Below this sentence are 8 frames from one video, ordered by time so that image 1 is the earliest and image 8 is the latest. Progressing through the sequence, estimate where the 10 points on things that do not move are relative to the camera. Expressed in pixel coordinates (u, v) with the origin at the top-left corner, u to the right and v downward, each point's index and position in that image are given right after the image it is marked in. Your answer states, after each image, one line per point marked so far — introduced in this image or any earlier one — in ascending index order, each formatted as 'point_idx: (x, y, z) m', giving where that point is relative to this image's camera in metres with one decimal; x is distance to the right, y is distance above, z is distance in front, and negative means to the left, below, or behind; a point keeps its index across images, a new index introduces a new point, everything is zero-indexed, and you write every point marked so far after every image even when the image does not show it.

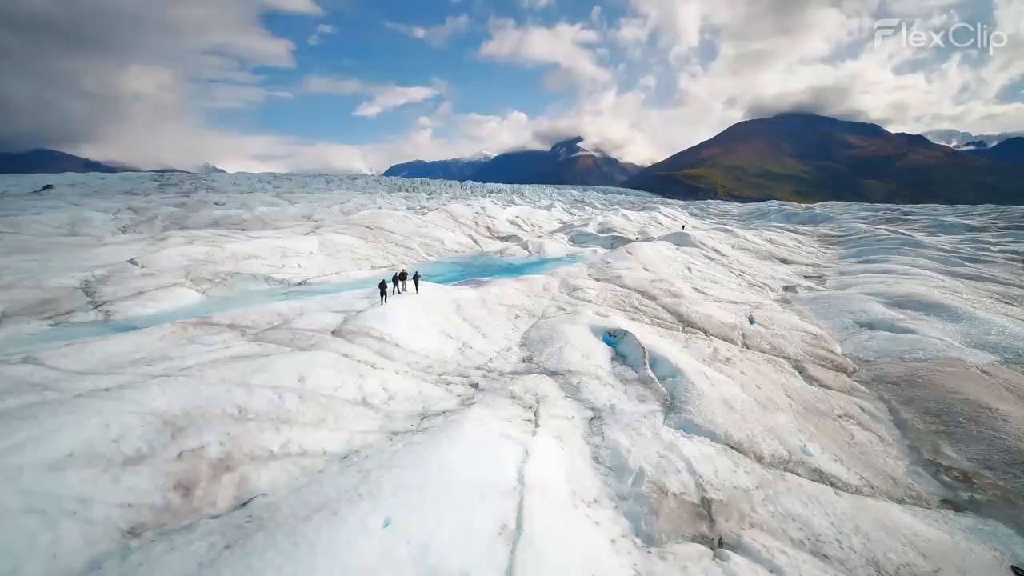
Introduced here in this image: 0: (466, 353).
0: (-1.4, -1.9, +19.1) m
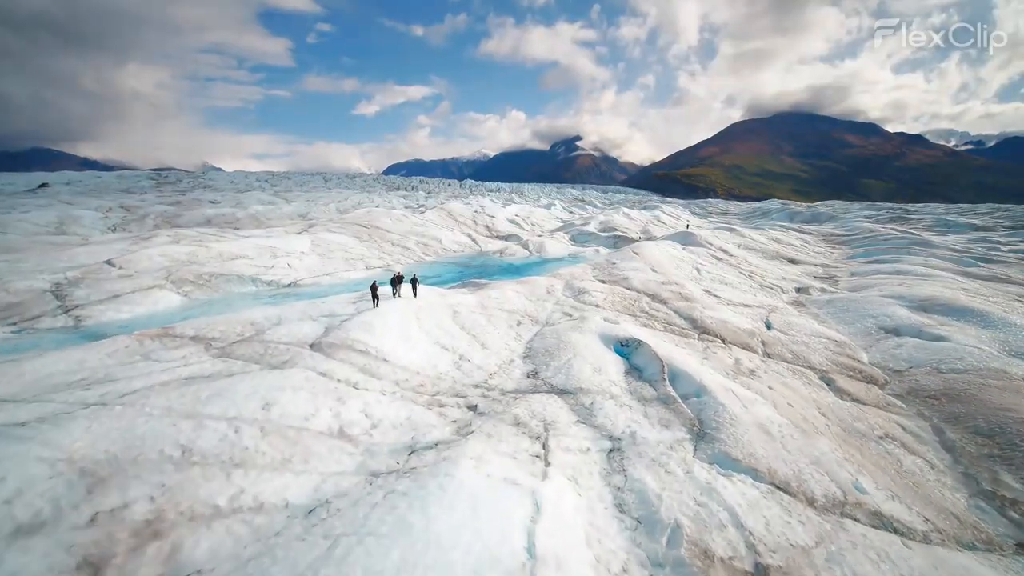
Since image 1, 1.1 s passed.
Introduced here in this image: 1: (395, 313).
0: (-1.3, -2.1, +16.9) m
1: (-3.4, -0.7, +18.7) m
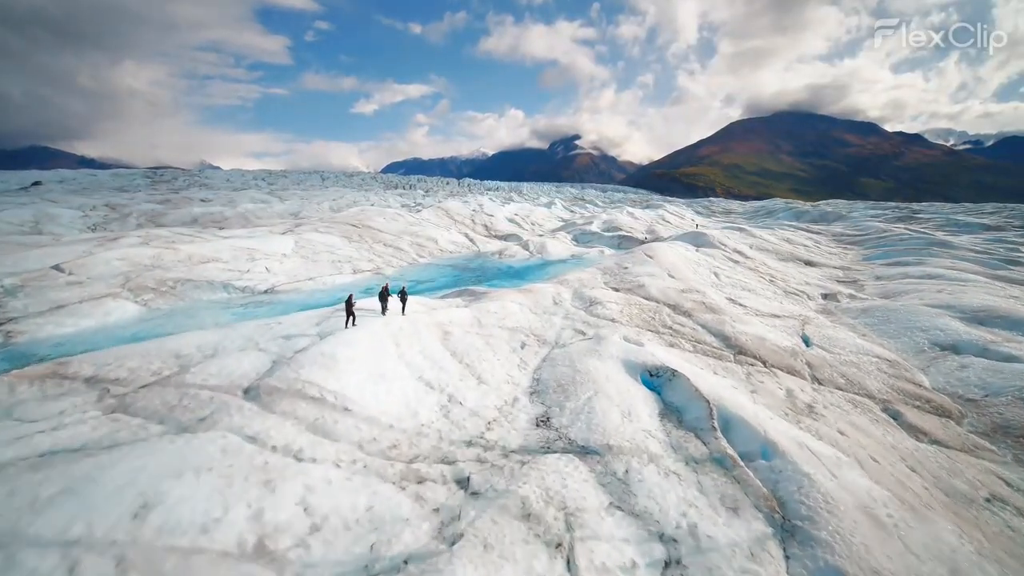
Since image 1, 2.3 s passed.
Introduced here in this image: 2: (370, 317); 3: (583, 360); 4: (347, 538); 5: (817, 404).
0: (-1.2, -2.5, +12.9) m
1: (-3.3, -1.2, +14.7) m
2: (-3.9, -0.8, +17.8) m
3: (+1.9, -1.9, +17.8) m
4: (-2.1, -3.1, +8.2) m
5: (+8.4, -3.2, +17.9) m
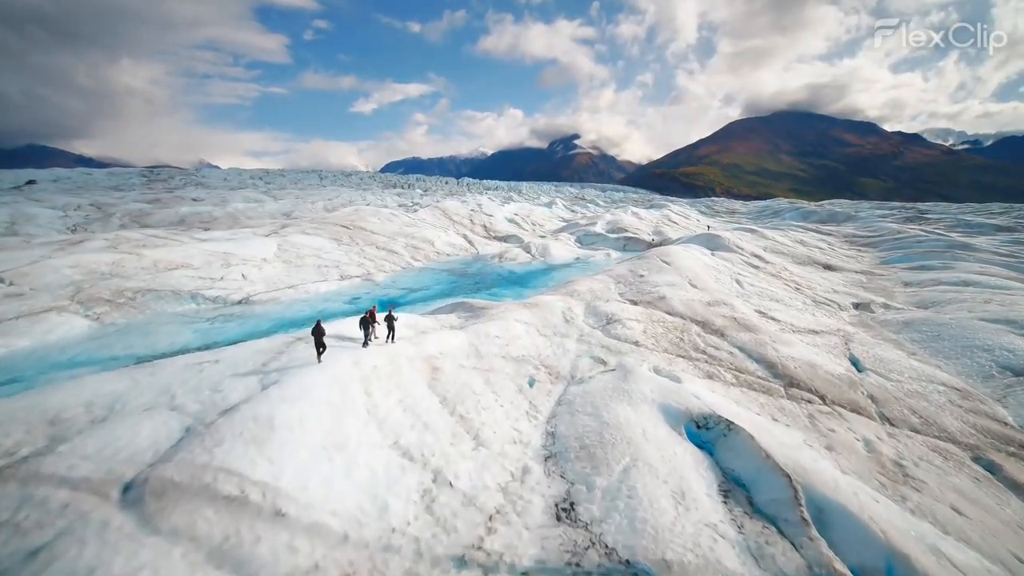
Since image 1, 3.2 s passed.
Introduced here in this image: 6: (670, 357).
0: (-1.1, -3.0, +9.1) m
1: (-3.1, -1.7, +10.9) m
2: (-3.7, -1.3, +14.0) m
3: (+2.1, -2.5, +14.0) m
4: (-1.9, -3.7, +4.4) m
5: (+8.5, -3.7, +14.1) m
6: (+4.6, -2.0, +19.1) m
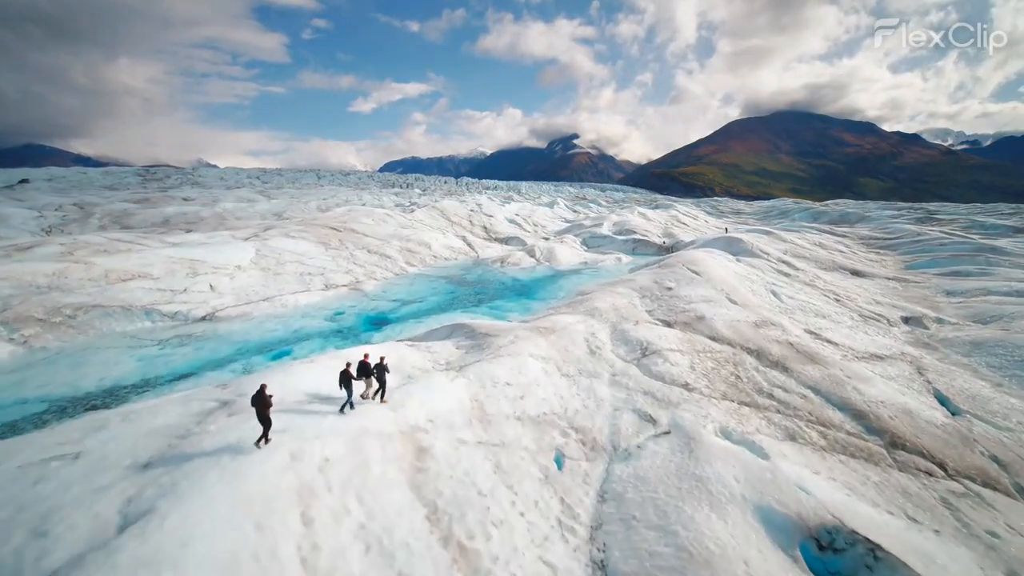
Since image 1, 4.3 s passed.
0: (-0.7, -3.7, +4.6) m
1: (-2.8, -2.4, +6.4) m
2: (-3.4, -2.0, +9.4) m
3: (+2.4, -3.1, +9.5) m
4: (-1.5, -4.3, -0.2) m
5: (+8.9, -4.4, +9.6) m
6: (+5.0, -2.7, +14.6) m
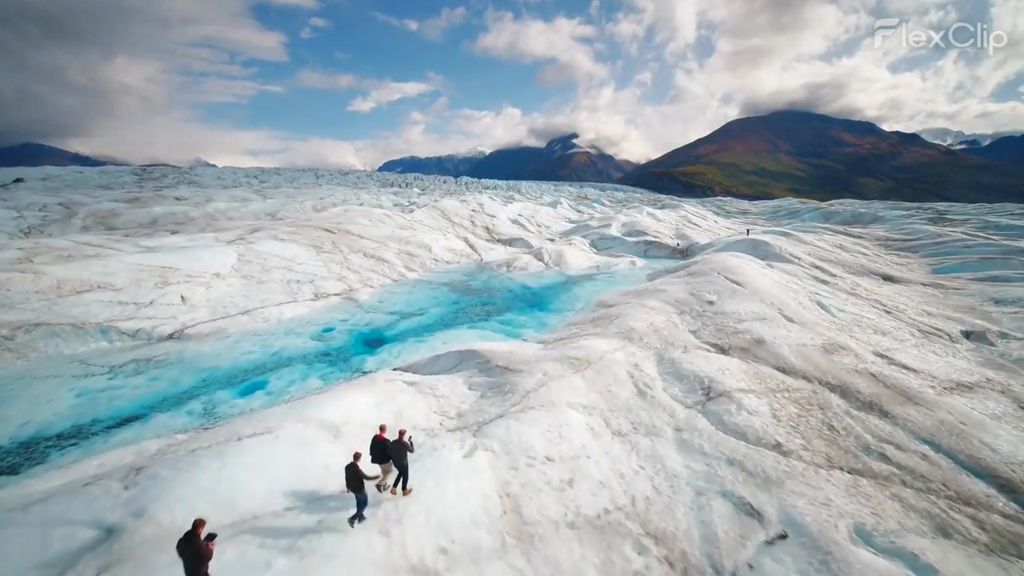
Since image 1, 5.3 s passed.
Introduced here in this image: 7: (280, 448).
0: (-0.1, -4.2, +0.7) m
1: (-2.2, -2.9, +2.4) m
2: (-2.7, -2.5, +5.5) m
3: (+3.0, -3.7, +5.6) m
4: (-0.9, -4.9, -4.1) m
5: (+9.5, -4.9, +5.7) m
6: (+5.6, -3.2, +10.7) m
7: (-3.5, -2.2, +9.6) m
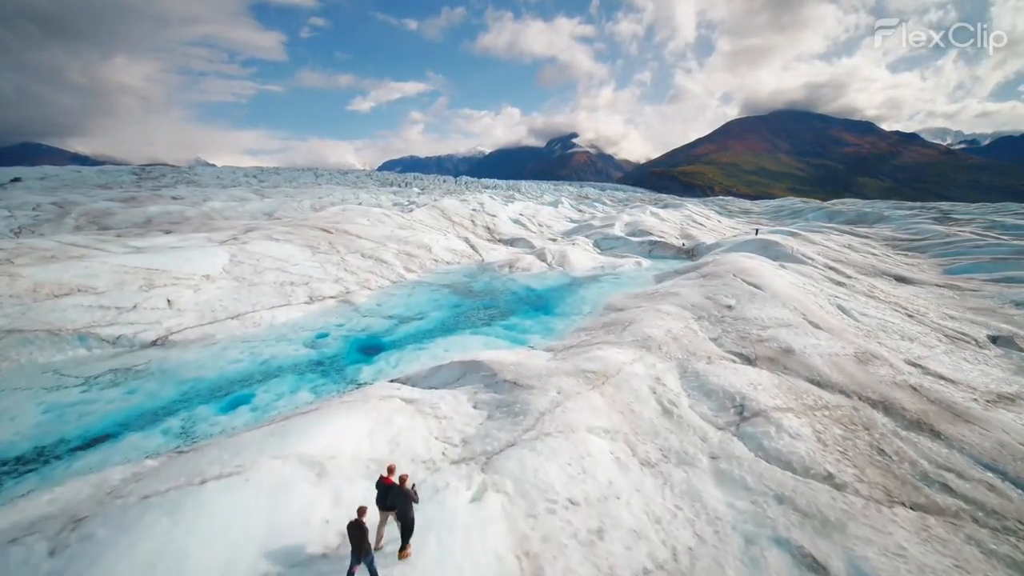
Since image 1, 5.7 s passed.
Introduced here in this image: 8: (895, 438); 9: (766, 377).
0: (+0.1, -4.4, -0.8) m
1: (-1.9, -3.0, +0.9) m
2: (-2.5, -2.6, +4.0) m
3: (+3.3, -3.8, +4.1) m
4: (-0.7, -5.0, -5.6) m
5: (+9.7, -5.0, +4.2) m
6: (+5.8, -3.3, +9.2) m
7: (-3.3, -2.3, +8.1) m
8: (+7.6, -2.9, +12.9) m
9: (+6.0, -2.1, +15.3) m
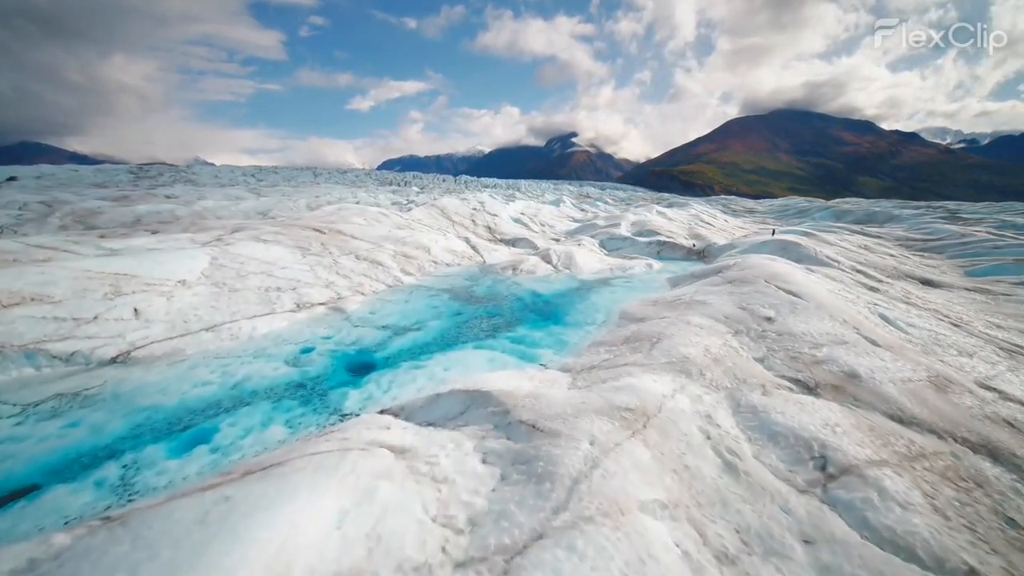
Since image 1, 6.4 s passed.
0: (+0.5, -4.7, -3.6) m
1: (-1.6, -3.4, -1.9) m
2: (-2.2, -3.0, +1.2) m
3: (+3.6, -4.1, +1.2) m
4: (-0.4, -5.4, -8.4) m
5: (+10.0, -5.4, +1.4) m
6: (+6.1, -3.6, +6.4) m
7: (-3.0, -2.6, +5.3) m
8: (+7.9, -3.2, +10.1) m
9: (+6.3, -2.4, +12.4) m
